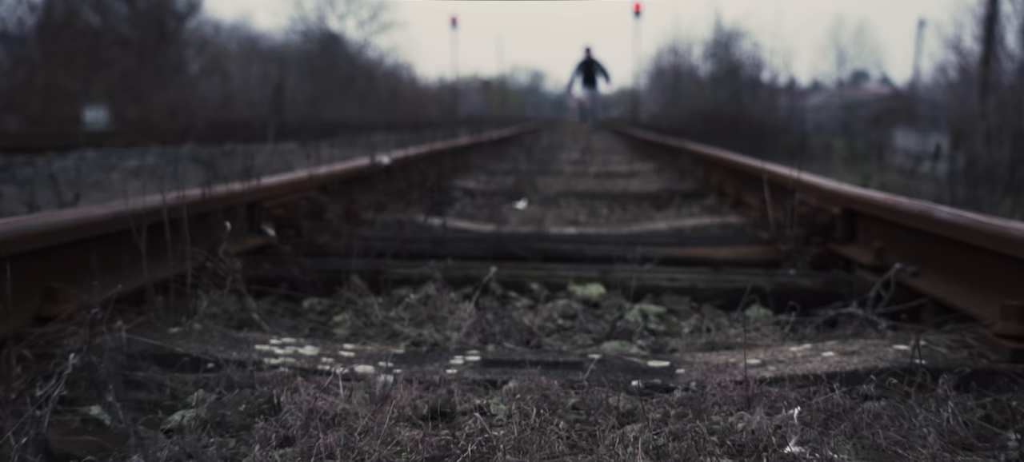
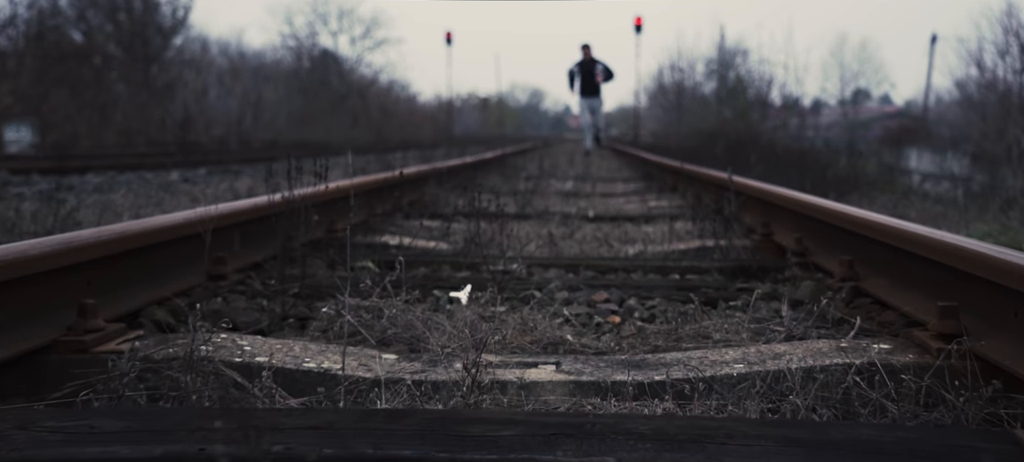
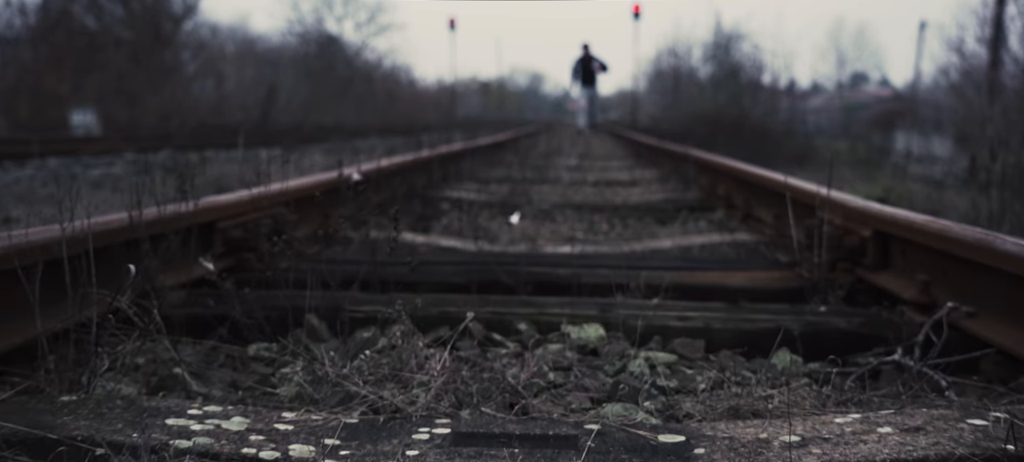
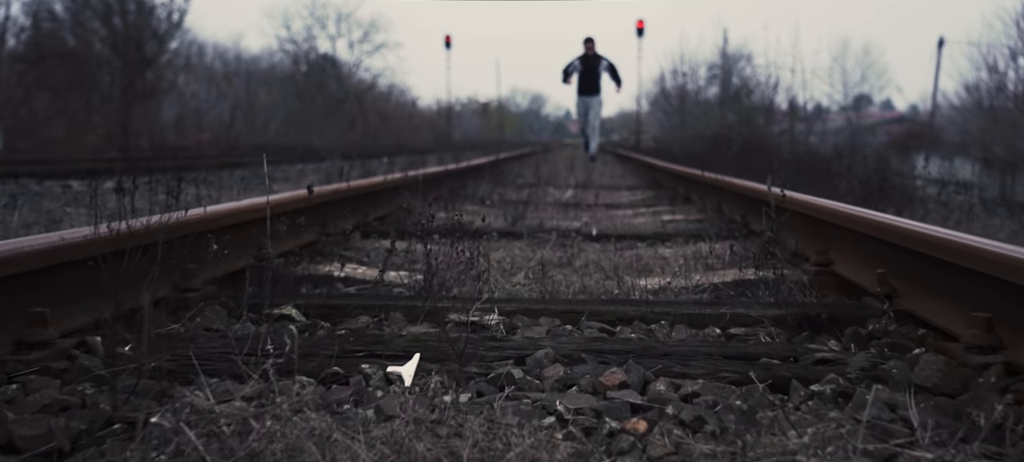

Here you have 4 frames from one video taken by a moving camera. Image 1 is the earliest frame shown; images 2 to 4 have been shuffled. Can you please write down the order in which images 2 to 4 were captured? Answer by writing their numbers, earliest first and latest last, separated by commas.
3, 2, 4
